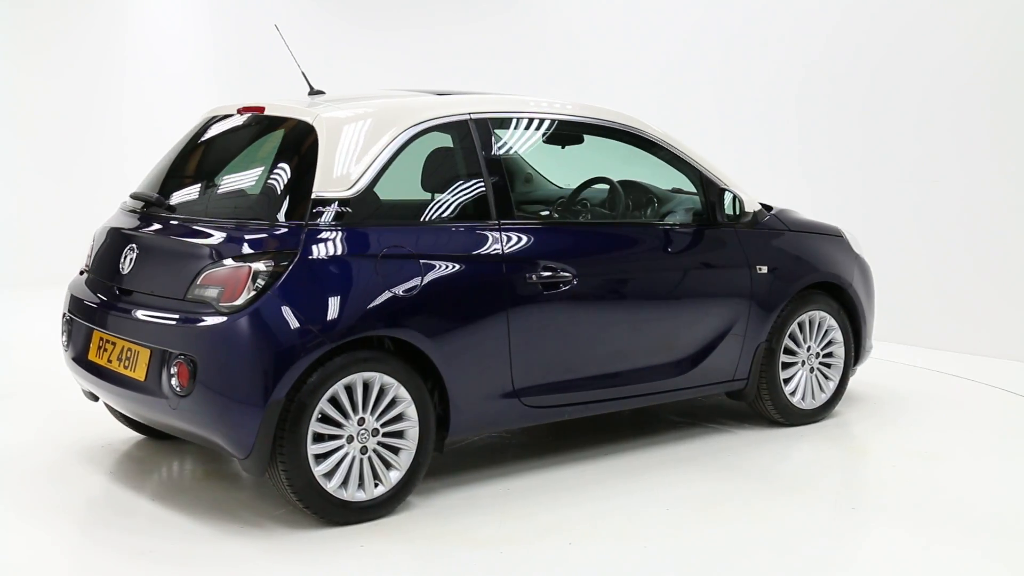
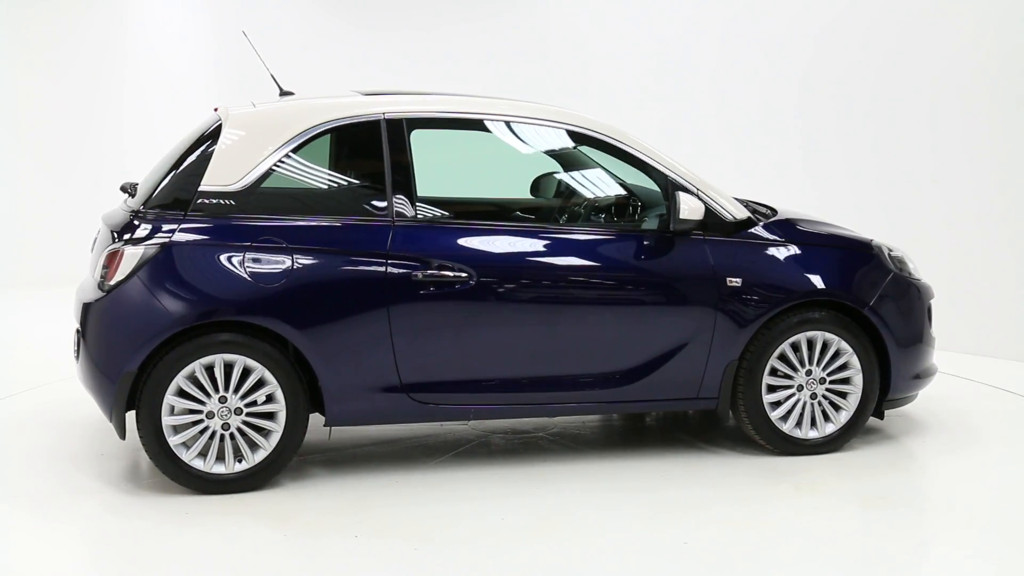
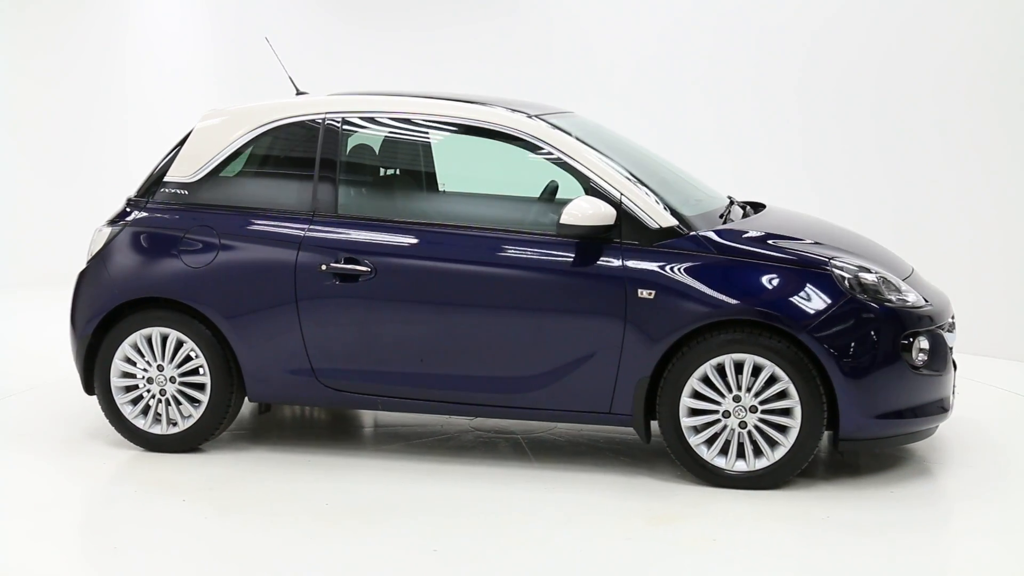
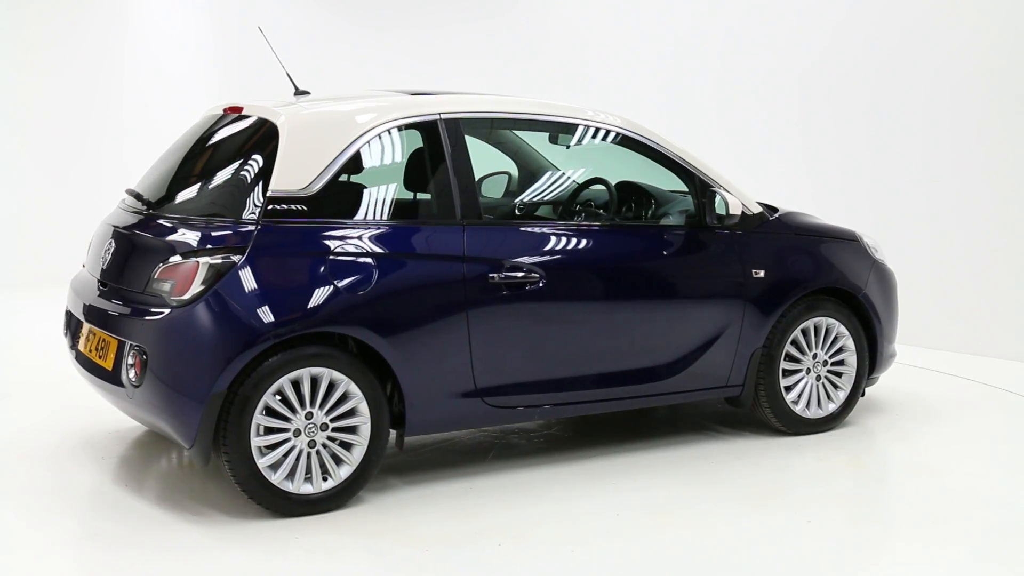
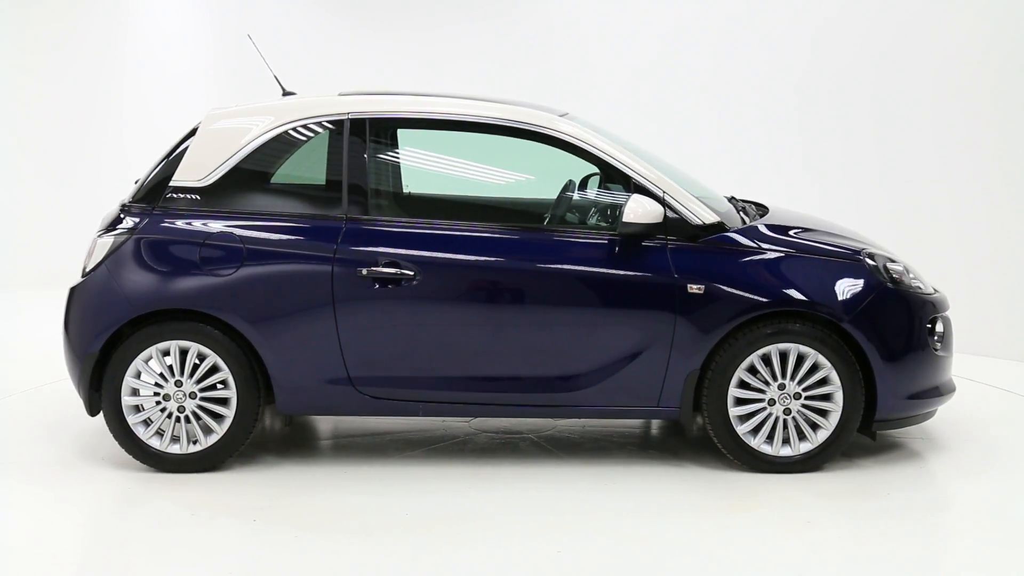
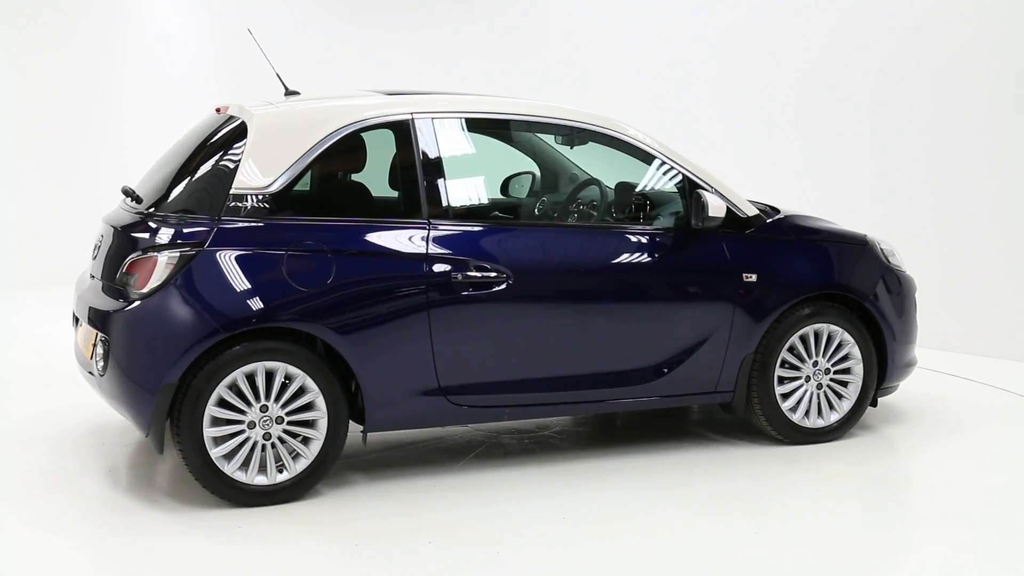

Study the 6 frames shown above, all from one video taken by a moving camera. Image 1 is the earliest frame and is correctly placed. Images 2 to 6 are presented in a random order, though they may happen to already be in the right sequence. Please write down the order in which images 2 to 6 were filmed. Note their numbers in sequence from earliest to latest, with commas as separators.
4, 6, 2, 5, 3
